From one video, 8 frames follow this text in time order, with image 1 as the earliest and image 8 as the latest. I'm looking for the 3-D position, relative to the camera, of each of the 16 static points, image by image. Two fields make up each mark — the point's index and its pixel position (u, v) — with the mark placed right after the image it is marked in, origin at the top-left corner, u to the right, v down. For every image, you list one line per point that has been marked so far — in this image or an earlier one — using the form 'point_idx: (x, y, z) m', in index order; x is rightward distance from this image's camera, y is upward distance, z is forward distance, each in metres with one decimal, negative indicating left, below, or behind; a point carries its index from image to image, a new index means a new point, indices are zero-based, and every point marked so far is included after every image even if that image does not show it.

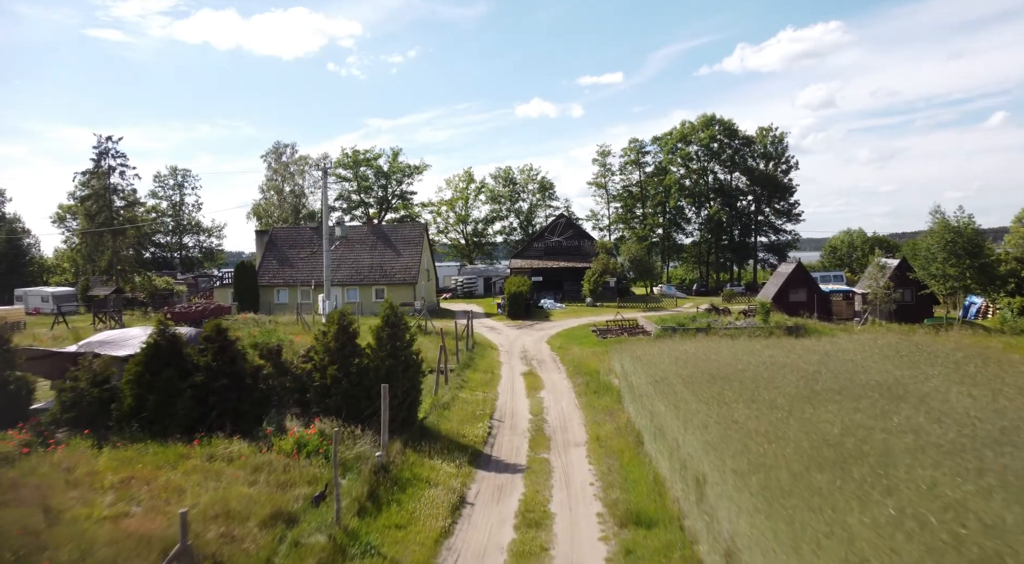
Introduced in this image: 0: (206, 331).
0: (-6.2, -1.0, +14.7) m
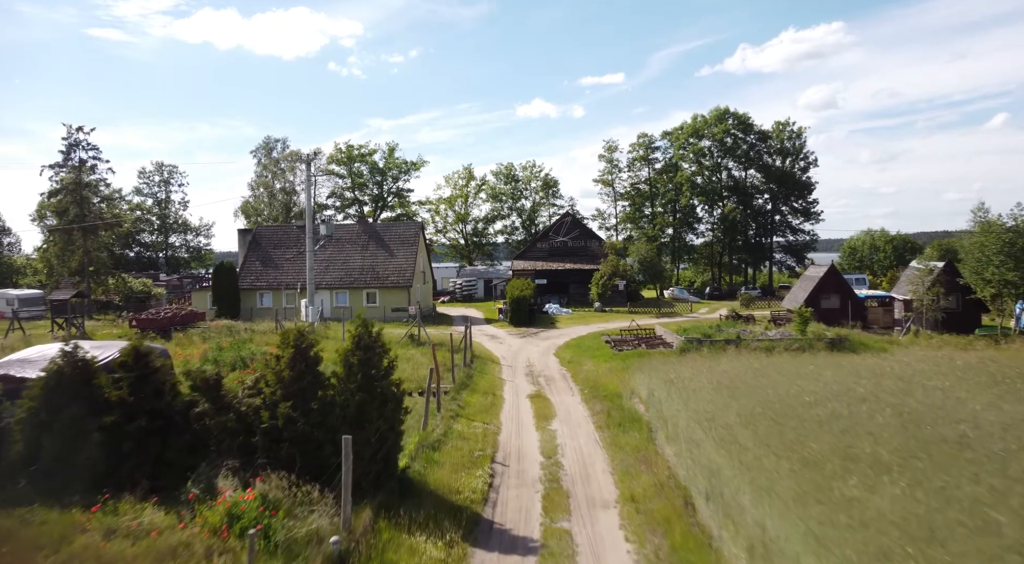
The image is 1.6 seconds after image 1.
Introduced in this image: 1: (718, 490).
0: (-6.0, -1.1, +11.3) m
1: (+2.9, -2.9, +10.1) m
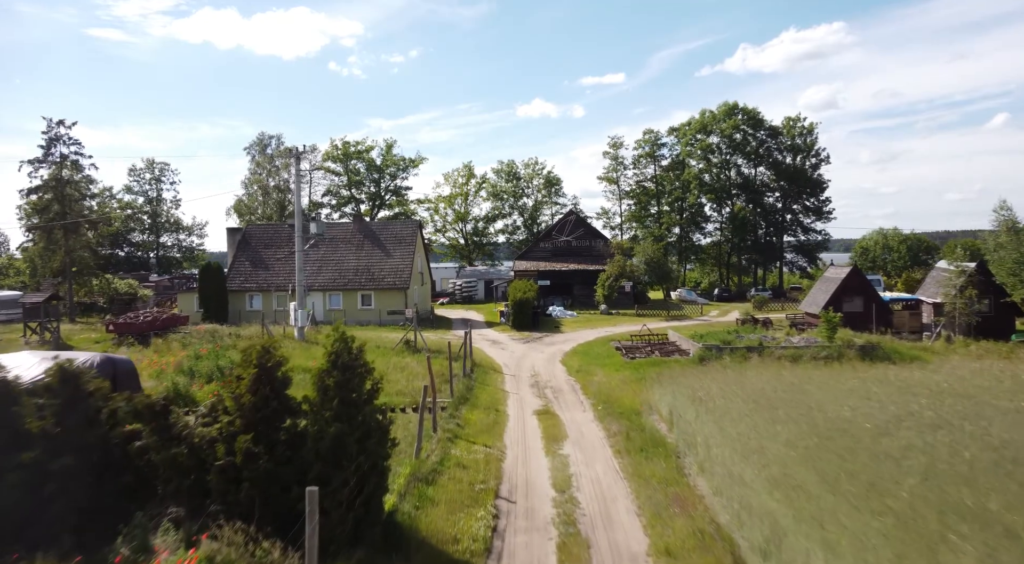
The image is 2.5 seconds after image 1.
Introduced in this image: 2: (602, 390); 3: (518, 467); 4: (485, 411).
0: (-5.9, -1.2, +9.3) m
1: (+3.0, -3.0, +8.1) m
2: (+2.4, -2.9, +19.7) m
3: (+0.1, -3.4, +13.3) m
4: (-0.7, -3.2, +17.8) m
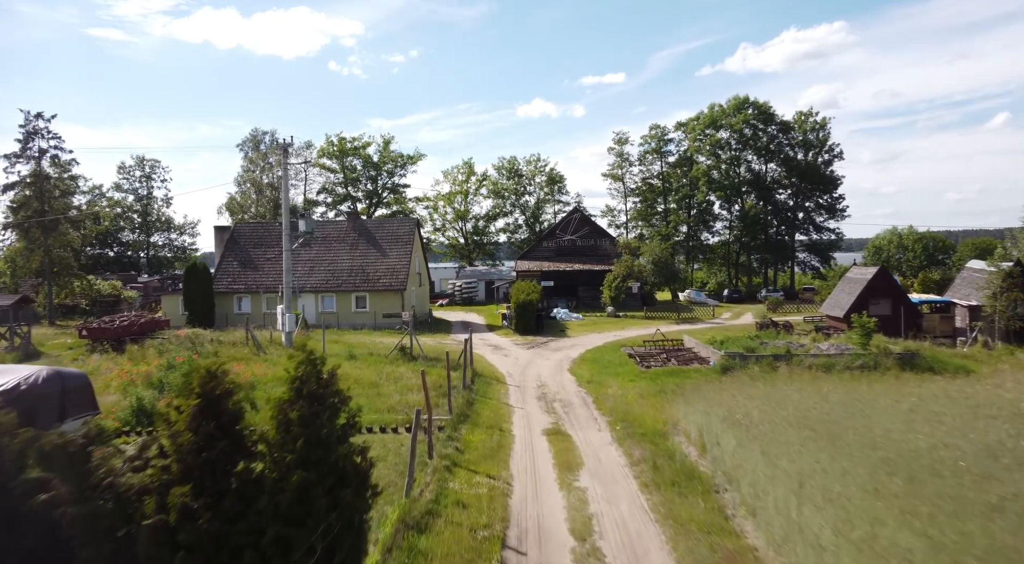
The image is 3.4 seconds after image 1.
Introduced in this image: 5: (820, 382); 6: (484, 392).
0: (-5.8, -1.3, +7.2) m
1: (+3.1, -3.0, +6.1) m
2: (+2.6, -3.0, +17.7) m
3: (+0.2, -3.4, +11.3) m
4: (-0.5, -3.2, +15.7) m
5: (+7.7, -2.5, +18.0) m
6: (-0.8, -3.0, +20.0) m
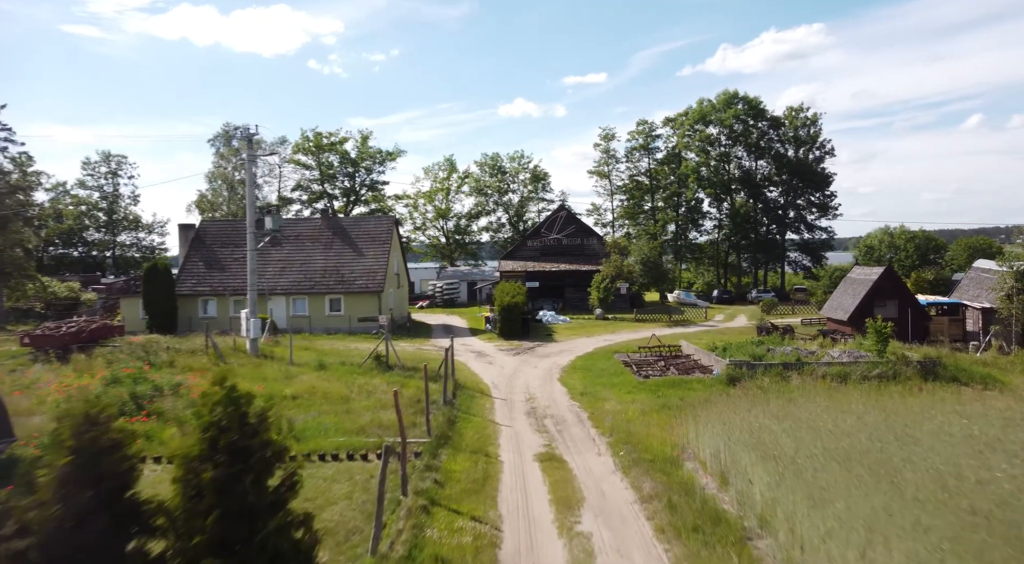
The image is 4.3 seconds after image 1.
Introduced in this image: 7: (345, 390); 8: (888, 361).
0: (-5.8, -1.4, +5.1) m
1: (+3.1, -3.1, +4.2) m
2: (+2.3, -3.1, +15.7) m
3: (+0.1, -3.5, +9.3) m
4: (-0.8, -3.3, +13.7) m
5: (+7.4, -2.5, +16.2) m
6: (-1.1, -3.1, +17.9) m
7: (-4.3, -2.8, +18.9) m
8: (+10.1, -2.1, +19.6) m
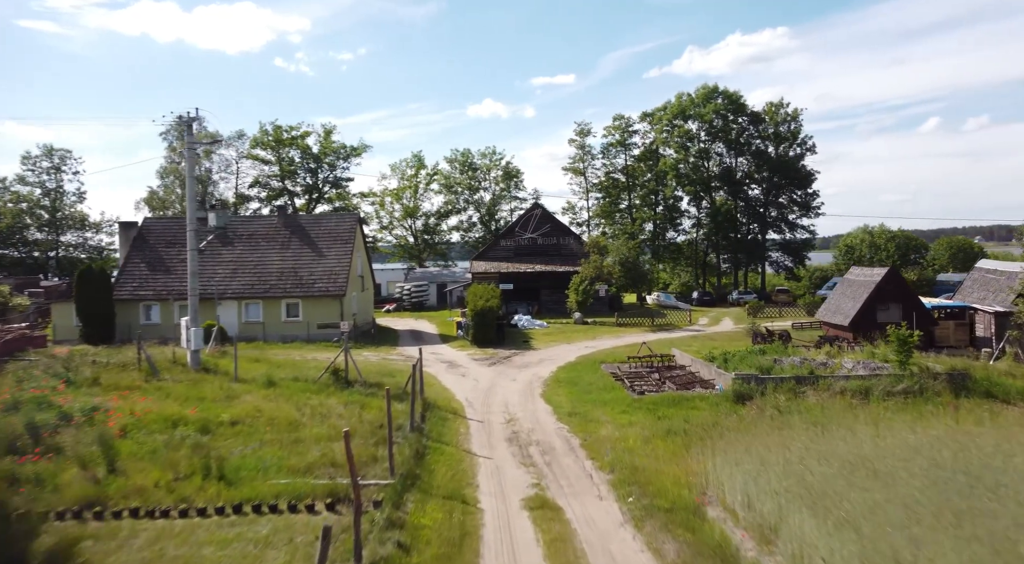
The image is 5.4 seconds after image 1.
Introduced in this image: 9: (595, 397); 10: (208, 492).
0: (-5.7, -1.5, +2.3) m
1: (+3.2, -3.2, +1.7) m
2: (+1.9, -3.1, +13.3) m
3: (0.0, -3.6, +6.7) m
4: (-1.0, -3.4, +11.1) m
5: (+7.0, -2.6, +14.0) m
6: (-1.5, -3.2, +15.3) m
7: (-4.8, -2.9, +16.2) m
8: (+9.6, -2.2, +17.5) m
9: (+2.1, -2.9, +18.5) m
10: (-4.7, -3.3, +11.4) m
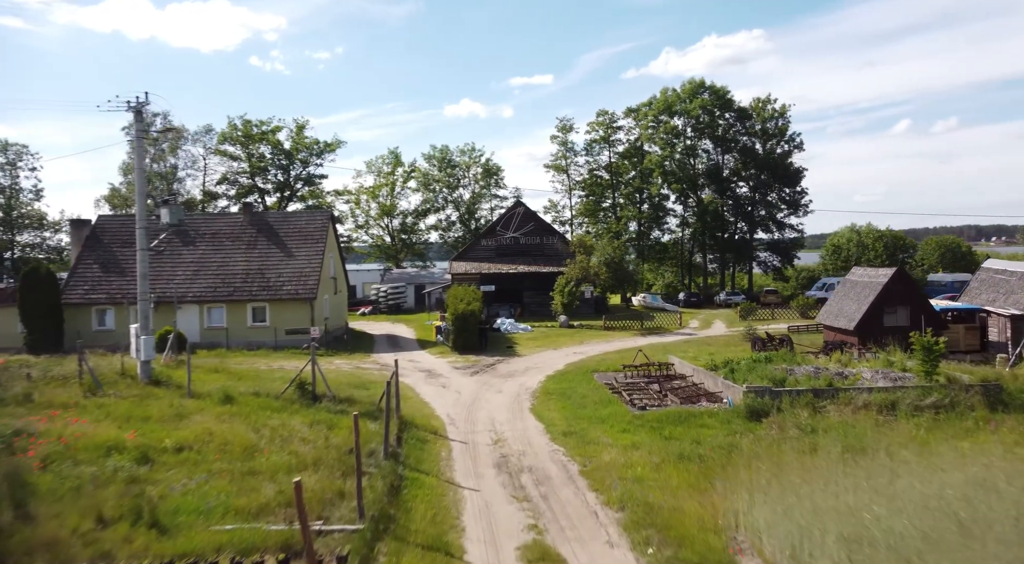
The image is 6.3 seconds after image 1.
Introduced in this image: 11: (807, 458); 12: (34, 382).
0: (-5.5, -1.5, +0.2) m
1: (+3.4, -3.2, -0.1) m
2: (+1.8, -3.2, +11.4) m
3: (+0.1, -3.7, +4.8) m
4: (-1.1, -3.4, +9.2) m
5: (+6.8, -2.7, +12.3) m
6: (-1.7, -3.2, +13.3) m
7: (-5.0, -3.0, +14.1) m
8: (+9.3, -2.3, +15.9) m
9: (+1.8, -3.0, +16.6) m
10: (-4.8, -3.4, +9.3) m
11: (+4.6, -2.8, +11.4) m
12: (-11.9, -2.5, +18.1) m
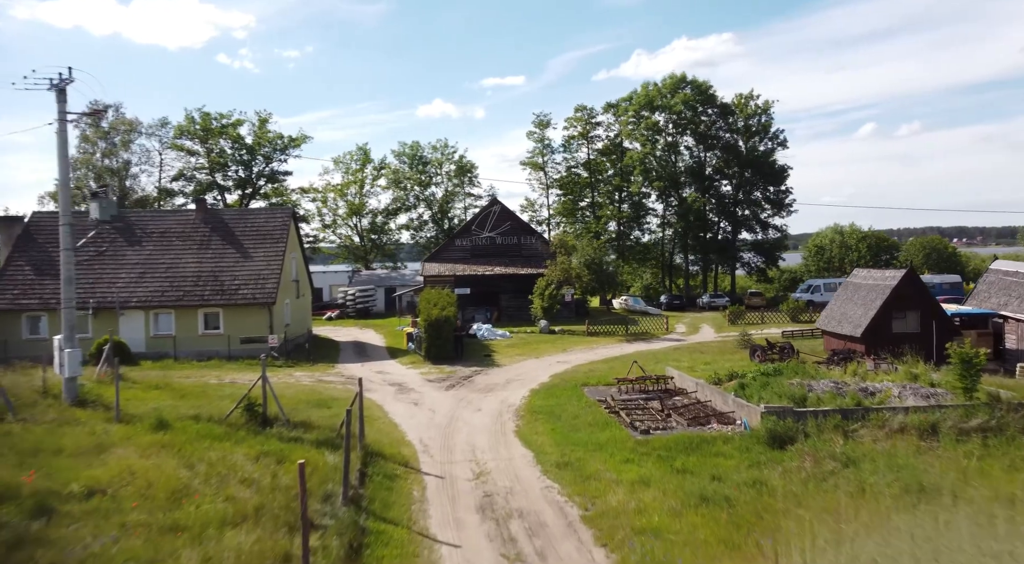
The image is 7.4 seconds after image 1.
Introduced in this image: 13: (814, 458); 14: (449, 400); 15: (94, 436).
0: (-5.2, -1.6, -2.3) m
1: (+3.8, -3.3, -2.2) m
2: (+1.7, -3.3, +9.2) m
3: (+0.2, -3.8, +2.5) m
4: (-1.2, -3.5, +6.8) m
5: (+6.7, -2.7, +10.2) m
6: (-1.9, -3.3, +11.0) m
7: (-5.3, -3.1, +11.7) m
8: (+9.0, -2.3, +13.9) m
9: (+1.5, -3.1, +14.4) m
10: (-4.9, -3.4, +6.9) m
11: (+4.5, -2.8, +9.3) m
12: (-12.3, -2.6, +15.4) m
13: (+5.0, -2.8, +12.0) m
14: (-1.7, -3.1, +19.1) m
15: (-7.9, -2.9, +13.8) m
